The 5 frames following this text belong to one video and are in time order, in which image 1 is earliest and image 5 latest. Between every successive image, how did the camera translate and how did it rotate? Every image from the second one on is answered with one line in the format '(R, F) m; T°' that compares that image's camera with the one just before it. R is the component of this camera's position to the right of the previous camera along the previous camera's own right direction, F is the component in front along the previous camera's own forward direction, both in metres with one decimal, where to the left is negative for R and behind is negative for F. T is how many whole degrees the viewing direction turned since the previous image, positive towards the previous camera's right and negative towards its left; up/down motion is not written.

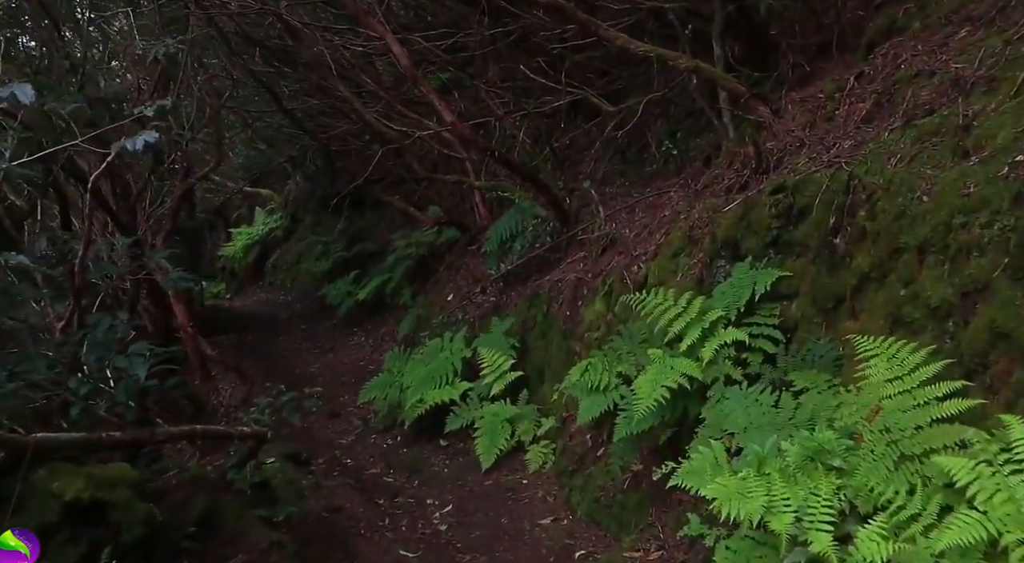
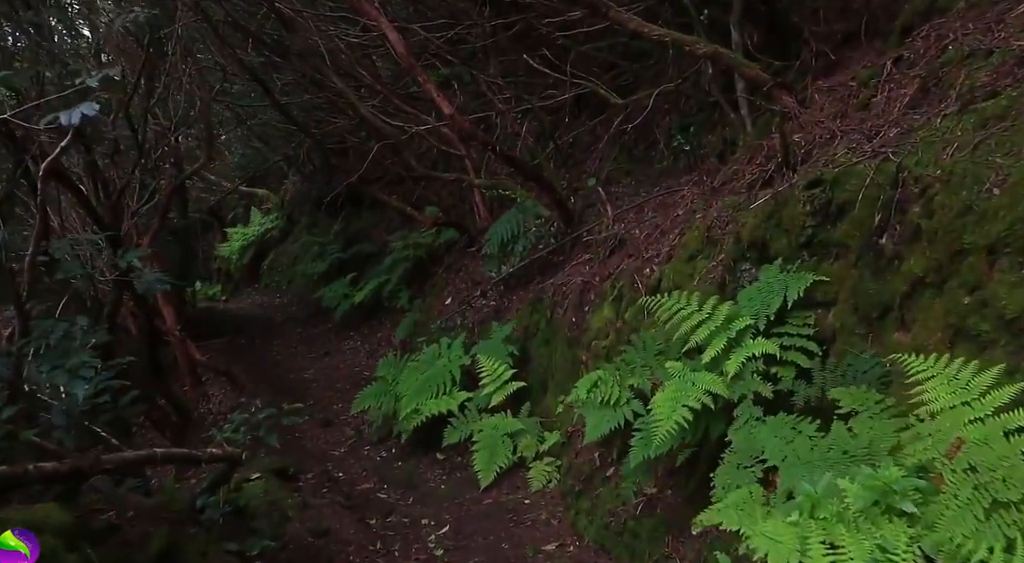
(0.0, +0.5) m; 0°
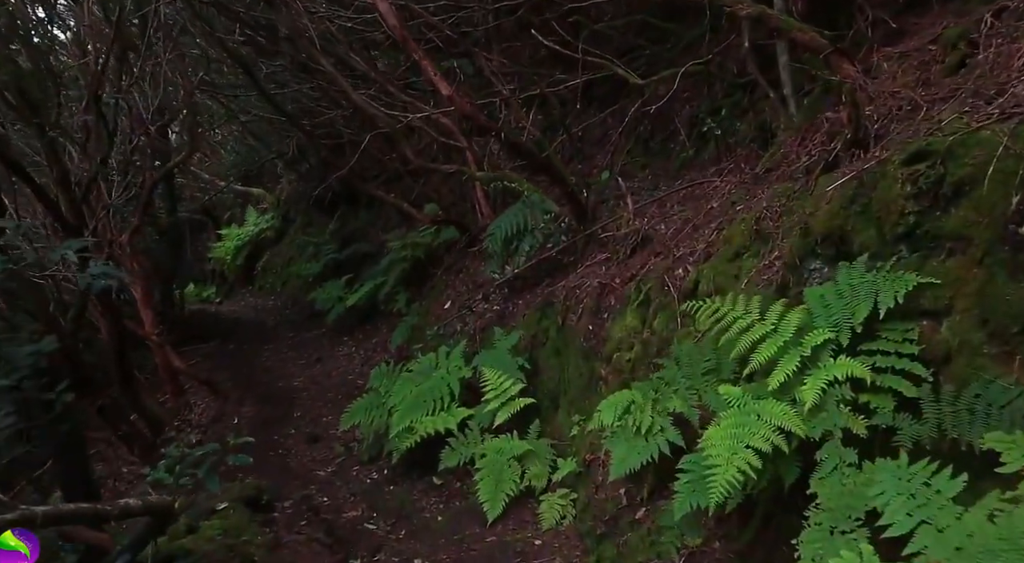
(0.0, +0.9) m; 0°
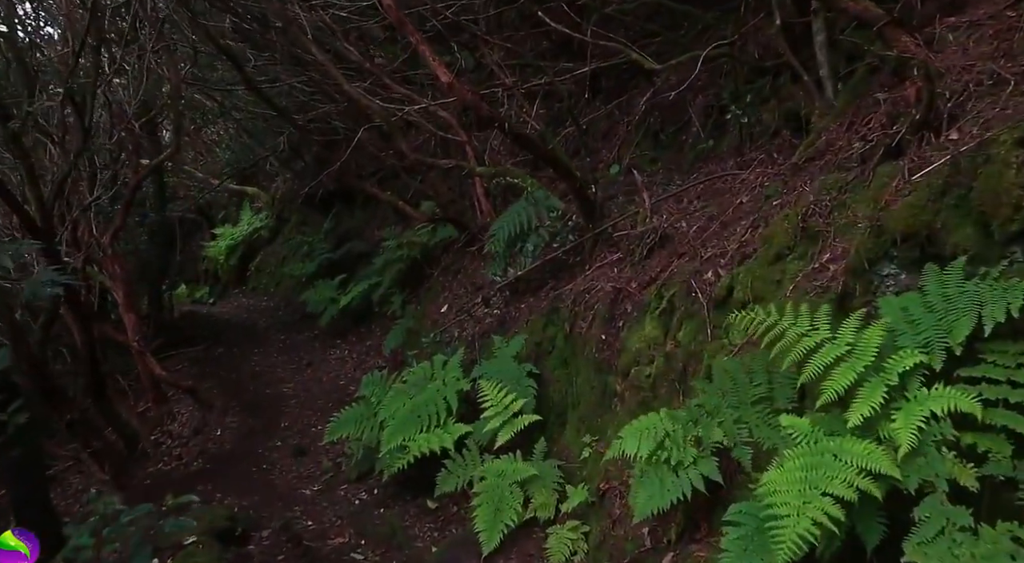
(0.0, +0.7) m; 0°
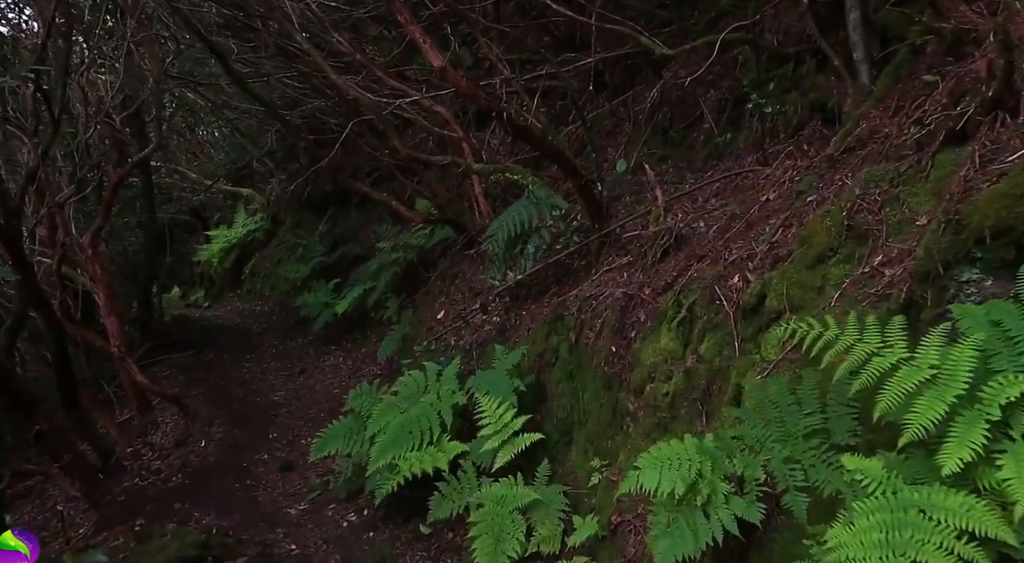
(0.0, +0.5) m; 0°
